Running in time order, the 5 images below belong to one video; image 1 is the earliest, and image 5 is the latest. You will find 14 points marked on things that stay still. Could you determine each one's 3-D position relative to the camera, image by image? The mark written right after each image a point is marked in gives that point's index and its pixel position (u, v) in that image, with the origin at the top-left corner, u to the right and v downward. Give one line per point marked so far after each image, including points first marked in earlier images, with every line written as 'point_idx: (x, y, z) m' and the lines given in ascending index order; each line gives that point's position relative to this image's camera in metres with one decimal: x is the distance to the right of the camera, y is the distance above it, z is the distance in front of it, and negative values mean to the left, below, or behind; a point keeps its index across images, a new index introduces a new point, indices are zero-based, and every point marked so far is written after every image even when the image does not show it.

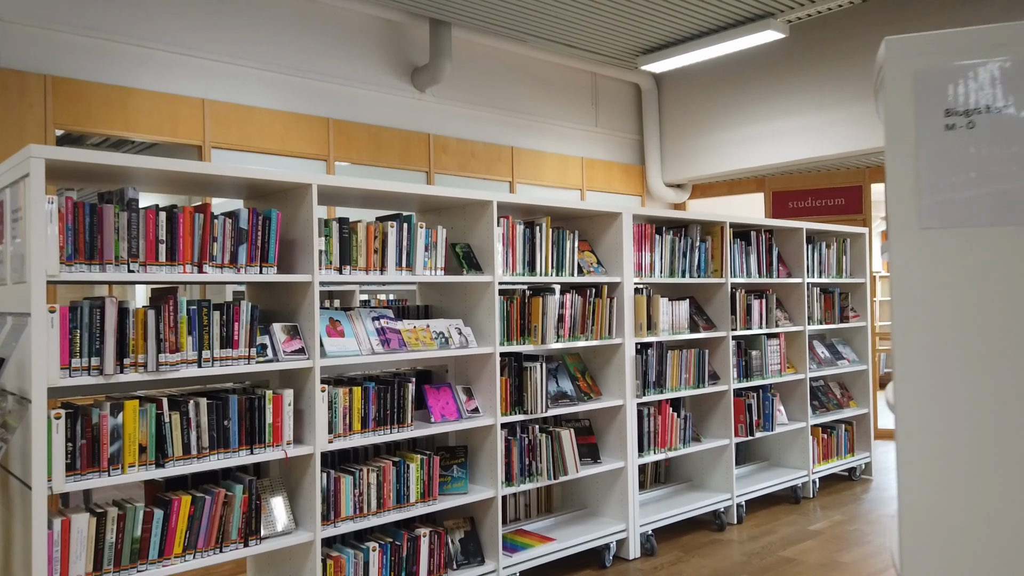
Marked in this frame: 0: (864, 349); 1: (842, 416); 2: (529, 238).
0: (+2.6, -0.4, +5.6) m
1: (+2.3, -0.9, +5.3) m
2: (+0.1, +0.2, +3.6) m
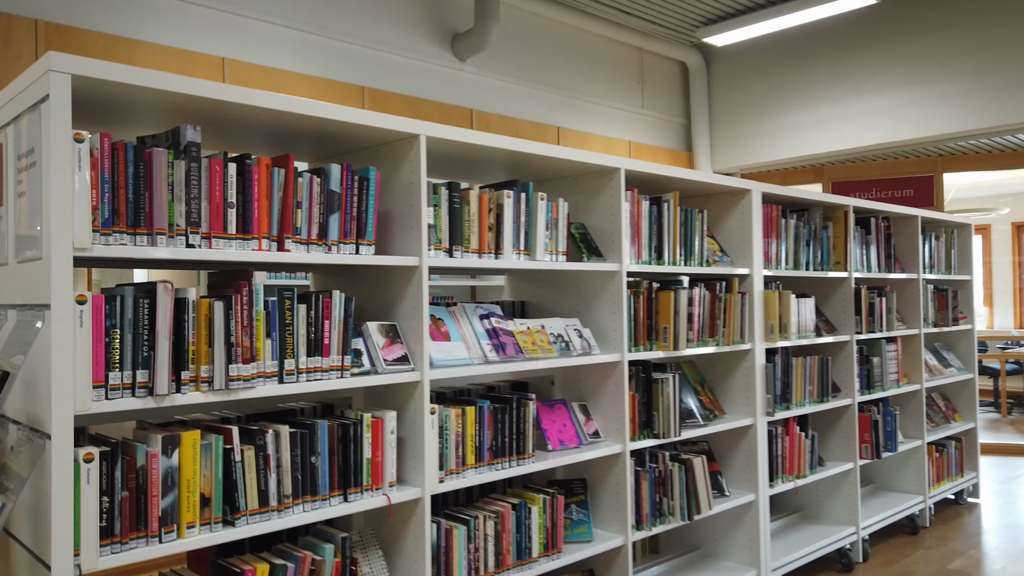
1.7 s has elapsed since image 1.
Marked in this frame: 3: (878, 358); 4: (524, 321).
0: (+3.0, -0.4, +4.9) m
1: (+2.7, -0.9, +4.7) m
2: (+0.6, +0.3, +2.9) m
3: (+2.0, -0.4, +4.1) m
4: (0.0, -0.1, +2.6) m
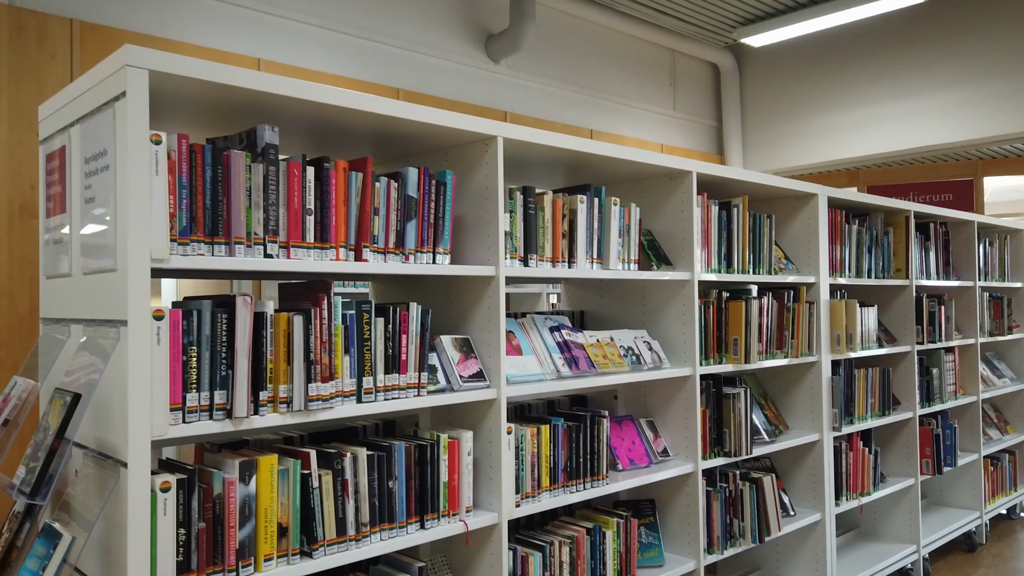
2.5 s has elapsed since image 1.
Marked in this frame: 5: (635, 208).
0: (+3.2, -0.5, +4.8) m
1: (+3.0, -0.9, +4.5) m
2: (+0.8, +0.2, +2.8) m
3: (+2.2, -0.4, +3.9) m
4: (+0.3, -0.1, +2.5) m
5: (+0.4, +0.3, +2.5) m
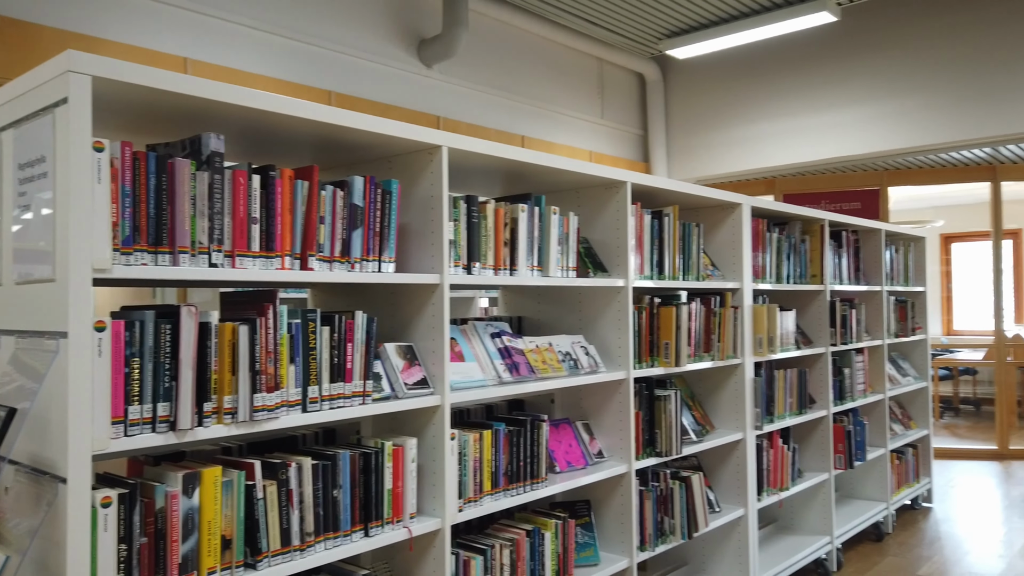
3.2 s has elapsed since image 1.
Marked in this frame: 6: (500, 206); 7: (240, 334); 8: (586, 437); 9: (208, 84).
0: (+2.8, -0.5, +5.1) m
1: (+2.6, -1.0, +4.9) m
2: (+0.6, +0.2, +2.9) m
3: (+1.9, -0.4, +4.2) m
4: (+0.1, -0.2, +2.5) m
5: (+0.2, +0.2, +2.5) m
6: (0.0, +0.2, +2.3) m
7: (-0.6, -0.1, +1.6) m
8: (+0.3, -0.5, +2.7) m
9: (-0.6, +0.4, +1.6) m
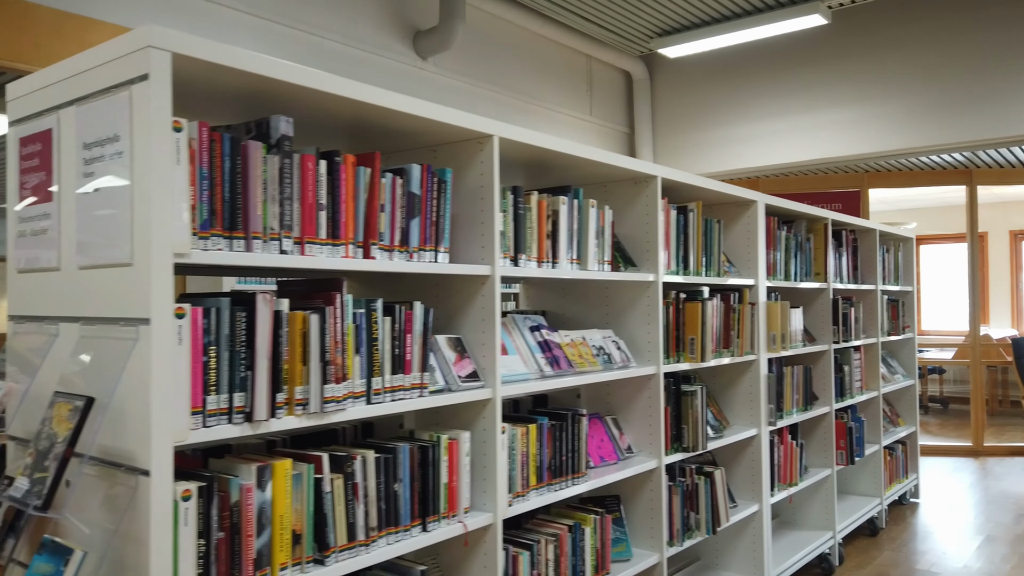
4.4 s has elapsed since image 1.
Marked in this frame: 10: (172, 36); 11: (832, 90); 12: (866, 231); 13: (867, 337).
0: (+2.8, -0.5, +5.2) m
1: (+2.5, -1.0, +5.0) m
2: (+0.7, +0.2, +2.9) m
3: (+1.9, -0.4, +4.2) m
4: (+0.2, -0.1, +2.5) m
5: (+0.3, +0.3, +2.5) m
6: (+0.1, +0.3, +2.3) m
7: (-0.4, -0.1, +1.6) m
8: (+0.4, -0.5, +2.7) m
9: (-0.5, +0.4, +1.5) m
10: (-0.6, +0.4, +1.3) m
11: (+2.5, +1.5, +5.8) m
12: (+2.2, +0.3, +4.6) m
13: (+2.1, -0.3, +4.5) m
